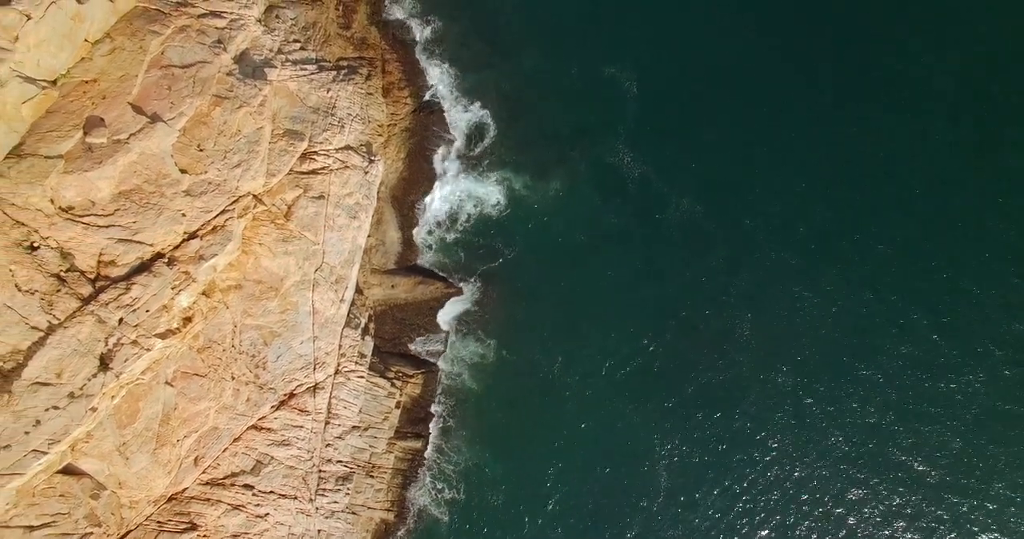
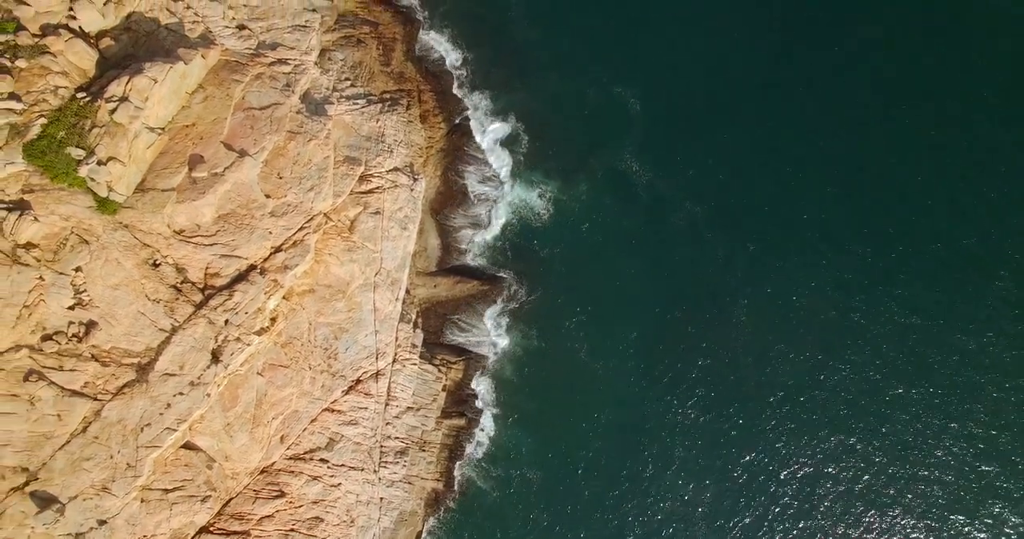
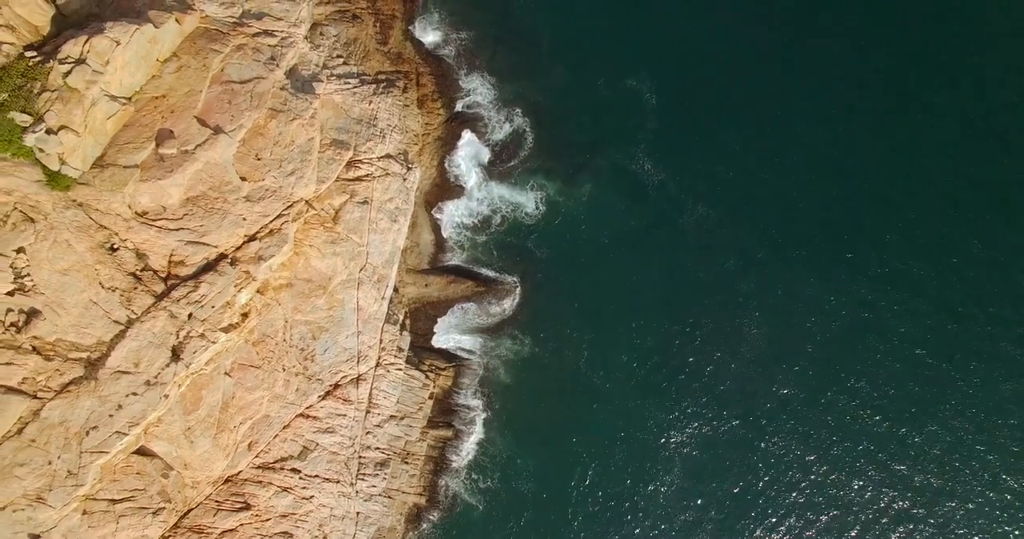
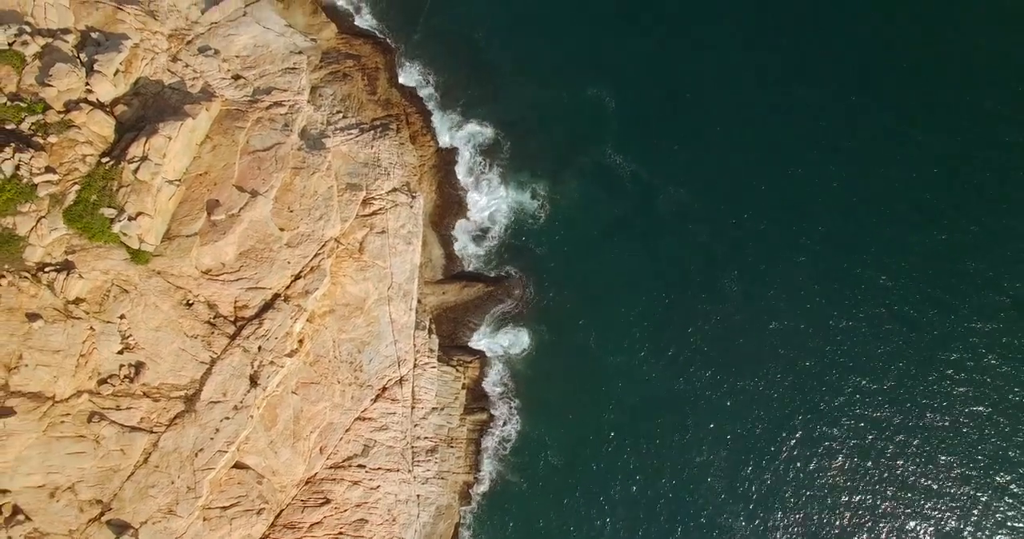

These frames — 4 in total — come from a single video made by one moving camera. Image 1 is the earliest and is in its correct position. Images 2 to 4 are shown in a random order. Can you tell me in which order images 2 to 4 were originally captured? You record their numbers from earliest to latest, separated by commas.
3, 2, 4
